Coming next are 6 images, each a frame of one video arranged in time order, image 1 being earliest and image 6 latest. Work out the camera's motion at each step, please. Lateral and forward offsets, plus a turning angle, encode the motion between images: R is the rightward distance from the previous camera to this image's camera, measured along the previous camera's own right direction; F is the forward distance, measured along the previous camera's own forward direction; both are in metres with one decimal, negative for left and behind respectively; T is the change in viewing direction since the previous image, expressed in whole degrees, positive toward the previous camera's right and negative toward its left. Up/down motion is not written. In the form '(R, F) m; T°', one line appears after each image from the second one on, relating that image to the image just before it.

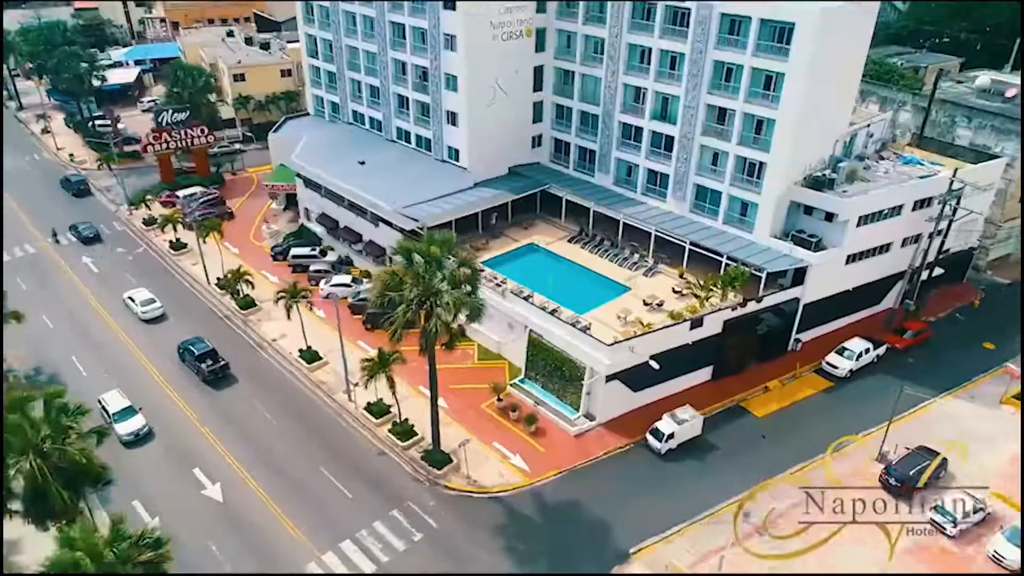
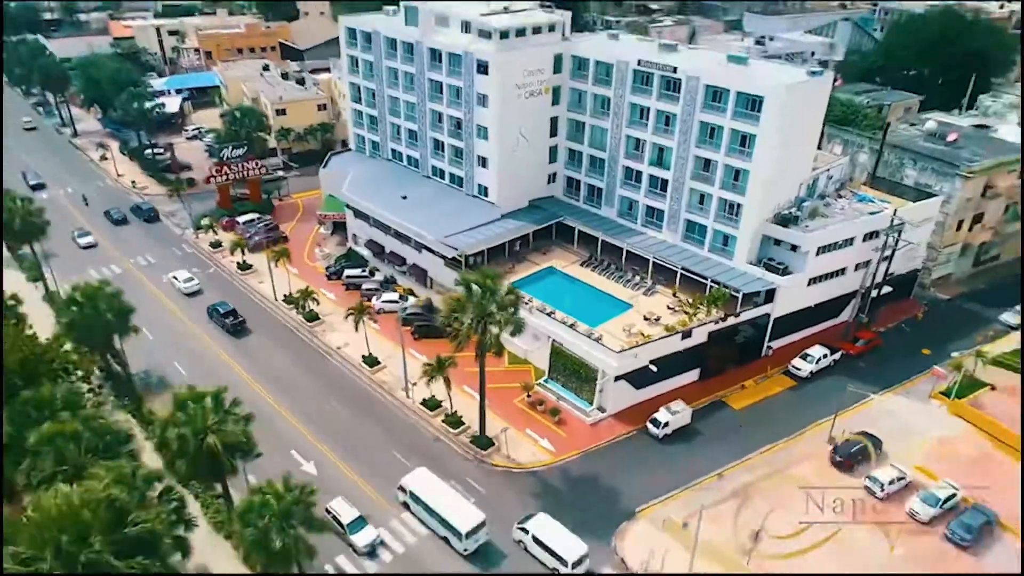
(-0.9, -4.1) m; 0°
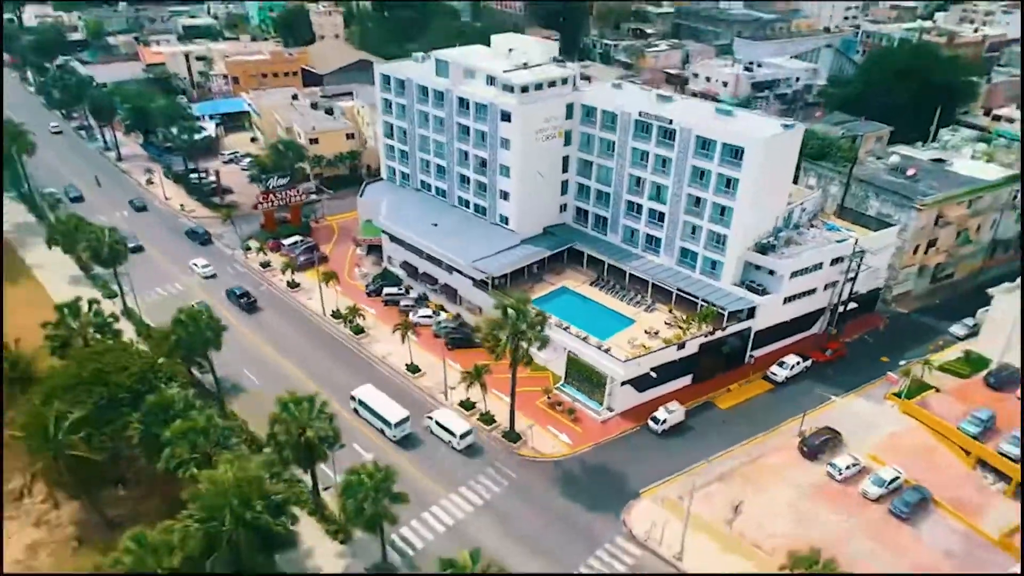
(-1.0, -3.9) m; 0°
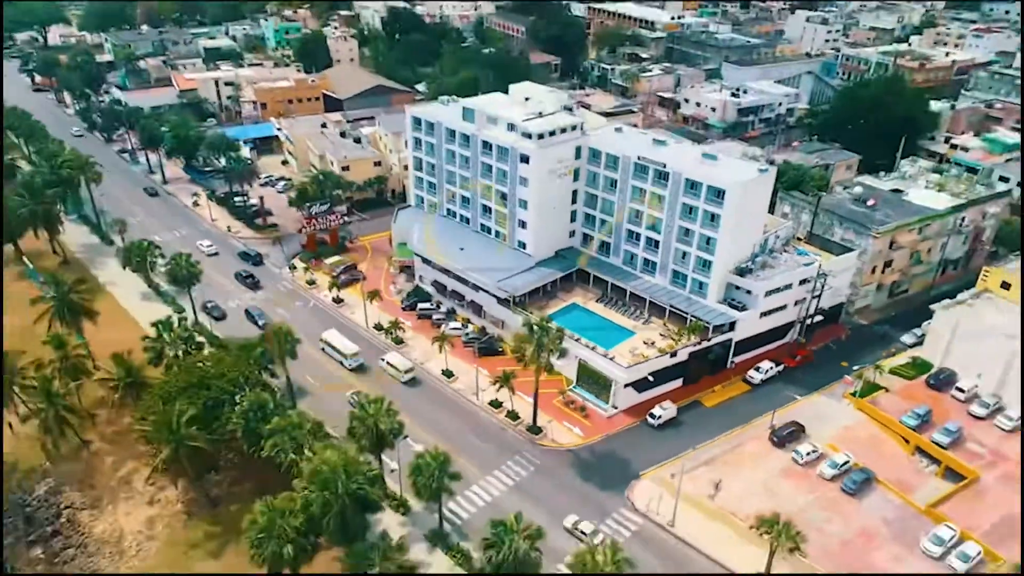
(-1.1, -4.8) m; +1°
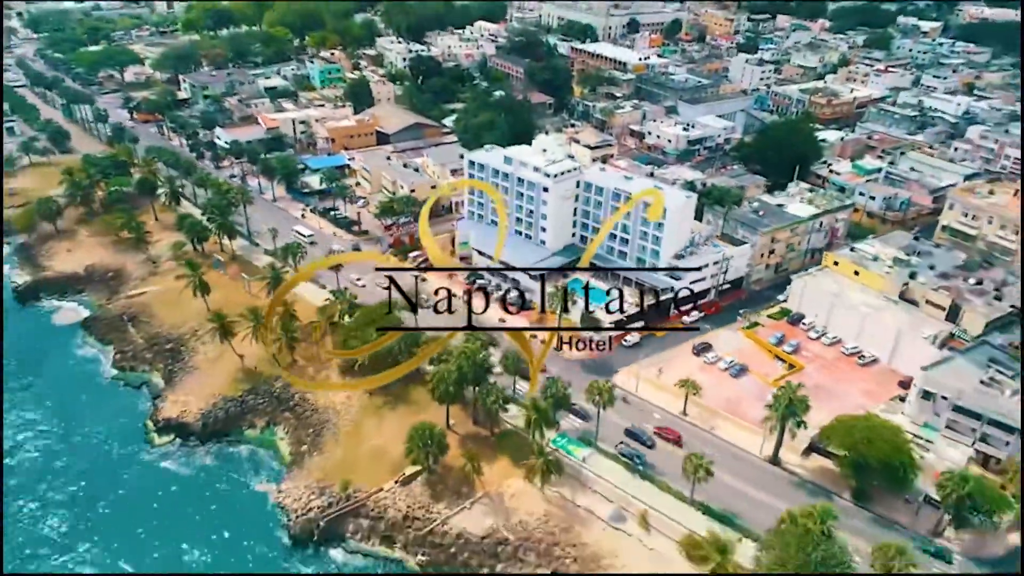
(-3.7, -20.1) m; +2°
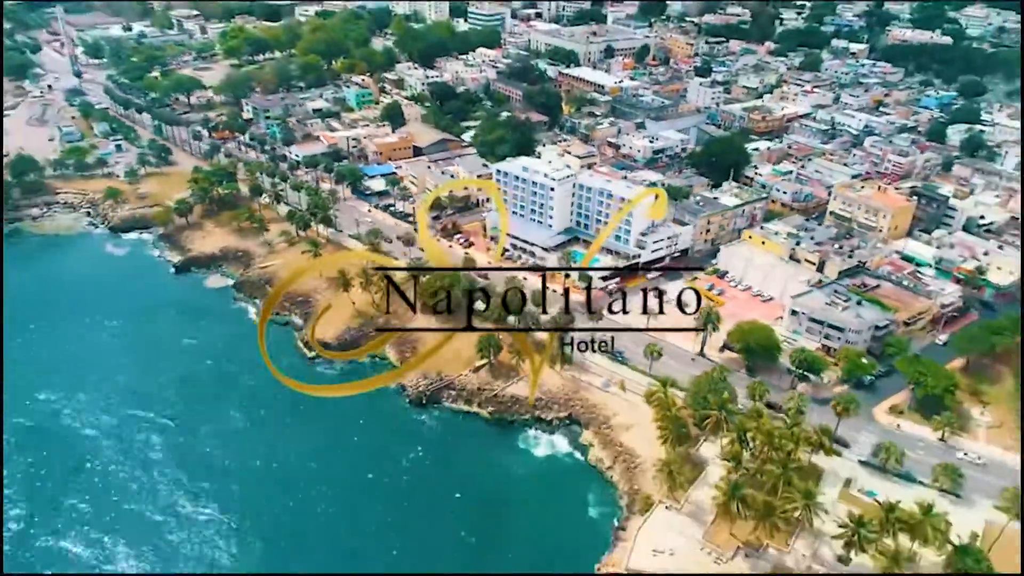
(-4.3, -23.8) m; +2°
